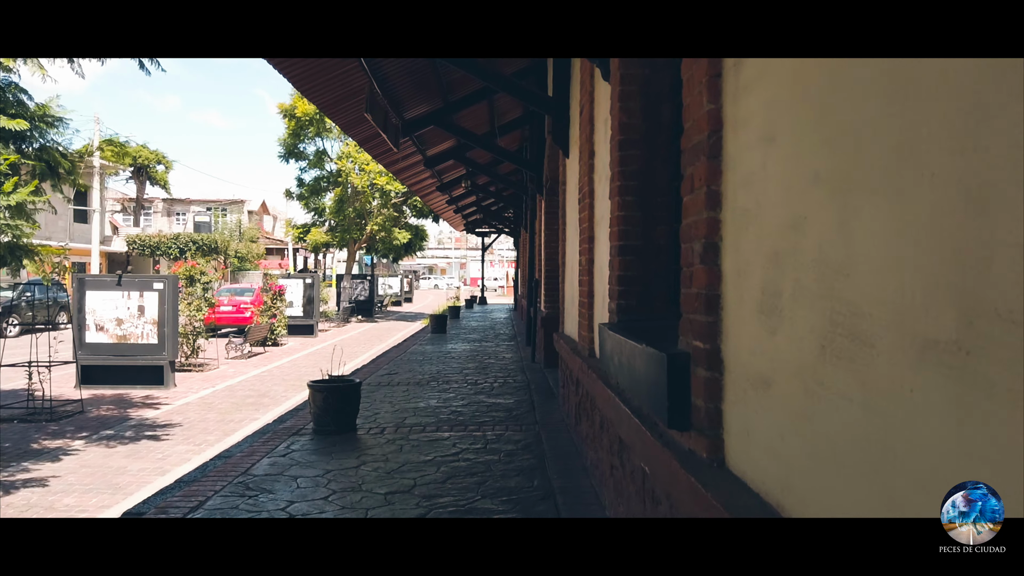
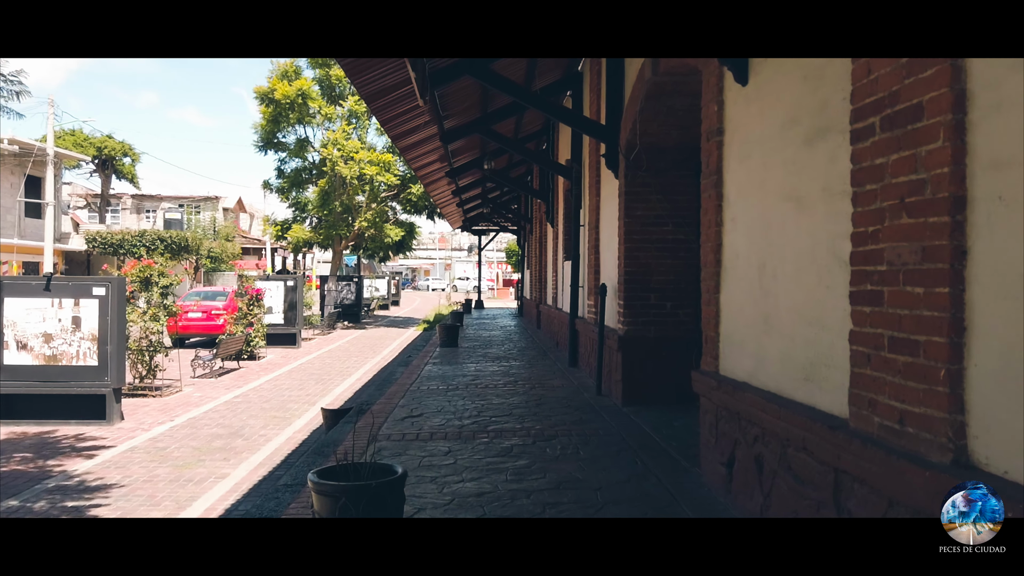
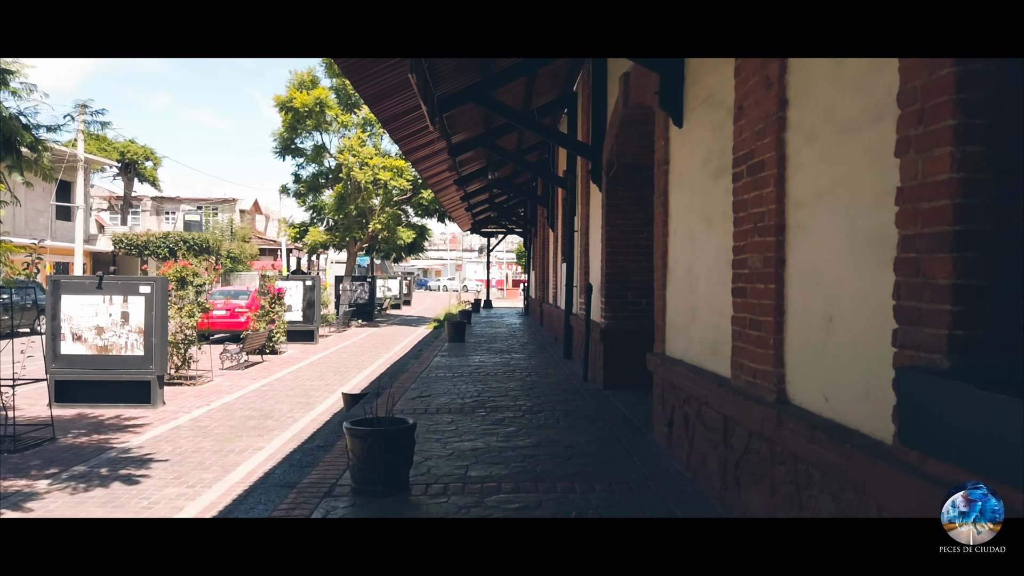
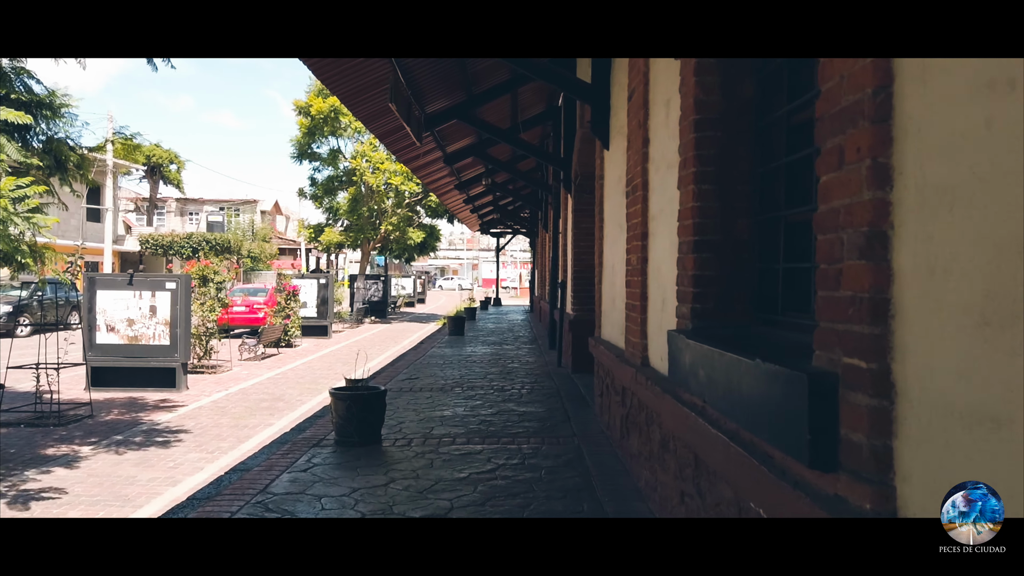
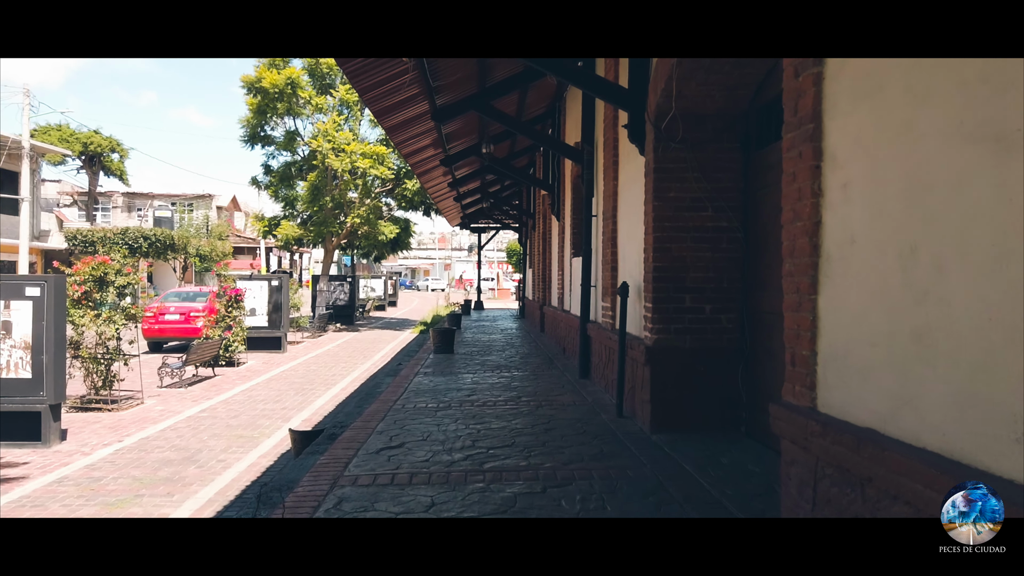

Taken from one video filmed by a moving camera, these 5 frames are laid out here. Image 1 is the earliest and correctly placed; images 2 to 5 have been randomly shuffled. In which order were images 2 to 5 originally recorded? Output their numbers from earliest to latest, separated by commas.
4, 3, 2, 5
